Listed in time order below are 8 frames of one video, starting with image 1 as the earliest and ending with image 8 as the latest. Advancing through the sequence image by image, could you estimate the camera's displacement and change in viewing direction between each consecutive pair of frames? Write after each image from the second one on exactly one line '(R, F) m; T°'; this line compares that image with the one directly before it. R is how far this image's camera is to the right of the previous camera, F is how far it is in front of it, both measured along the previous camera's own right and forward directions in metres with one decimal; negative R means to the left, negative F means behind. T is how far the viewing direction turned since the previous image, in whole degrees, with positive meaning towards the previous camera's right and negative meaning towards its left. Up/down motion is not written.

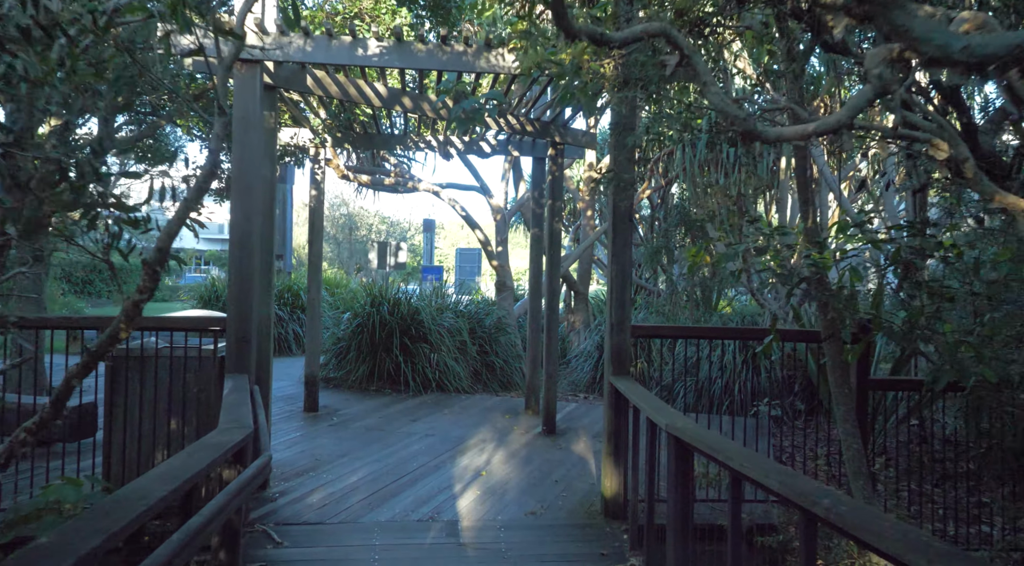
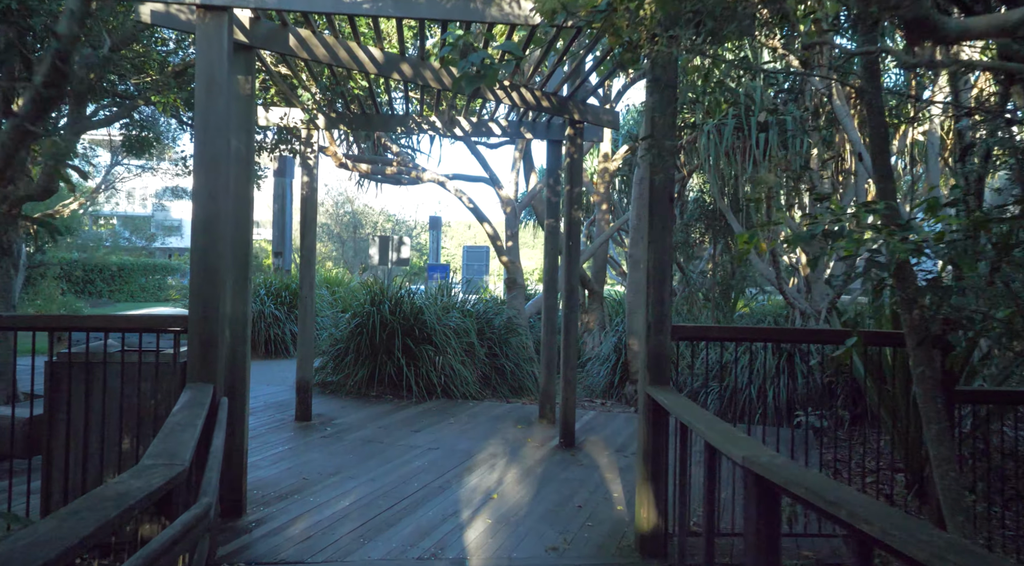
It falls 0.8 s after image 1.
(0.0, +0.7) m; -1°
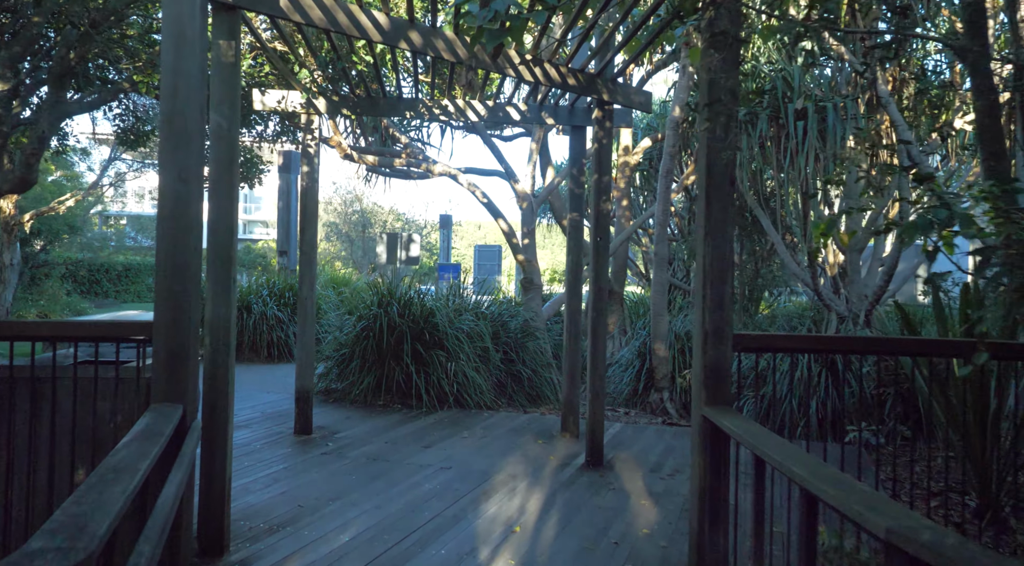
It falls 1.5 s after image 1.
(-0.1, +0.6) m; -1°
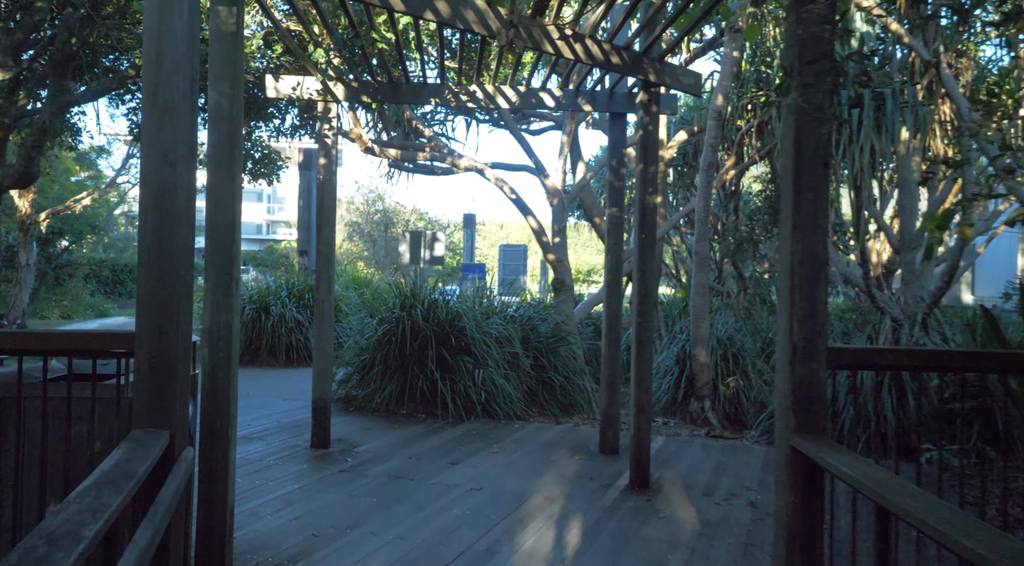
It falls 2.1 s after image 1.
(-0.1, +0.5) m; -2°
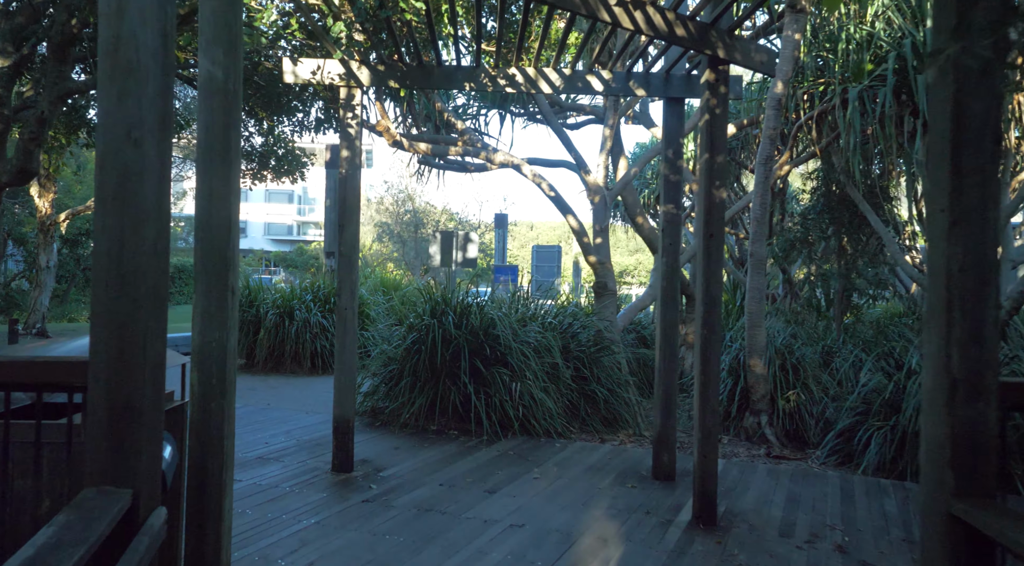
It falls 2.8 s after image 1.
(-0.1, +0.6) m; -2°
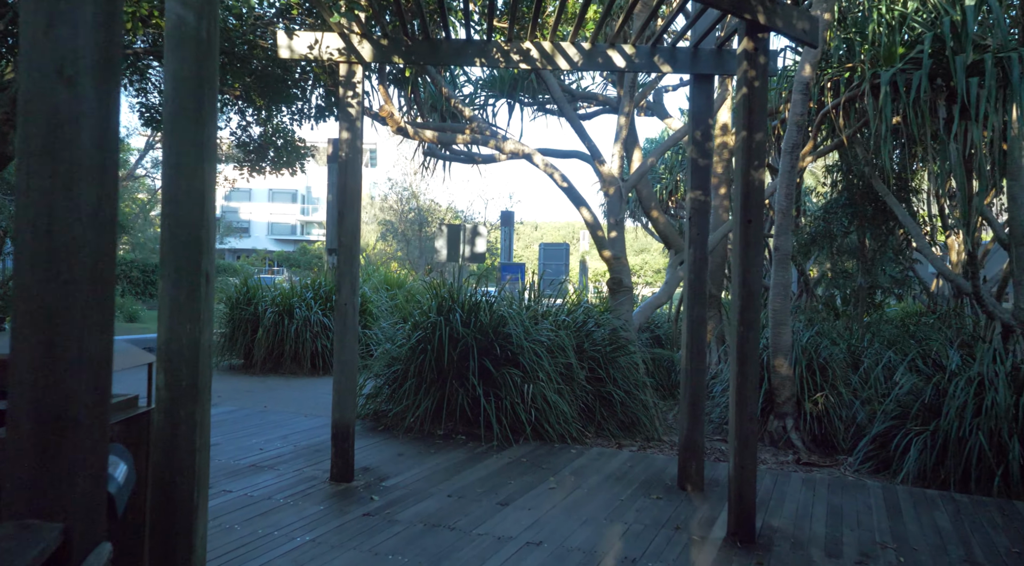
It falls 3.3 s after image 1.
(-0.1, +0.4) m; 0°
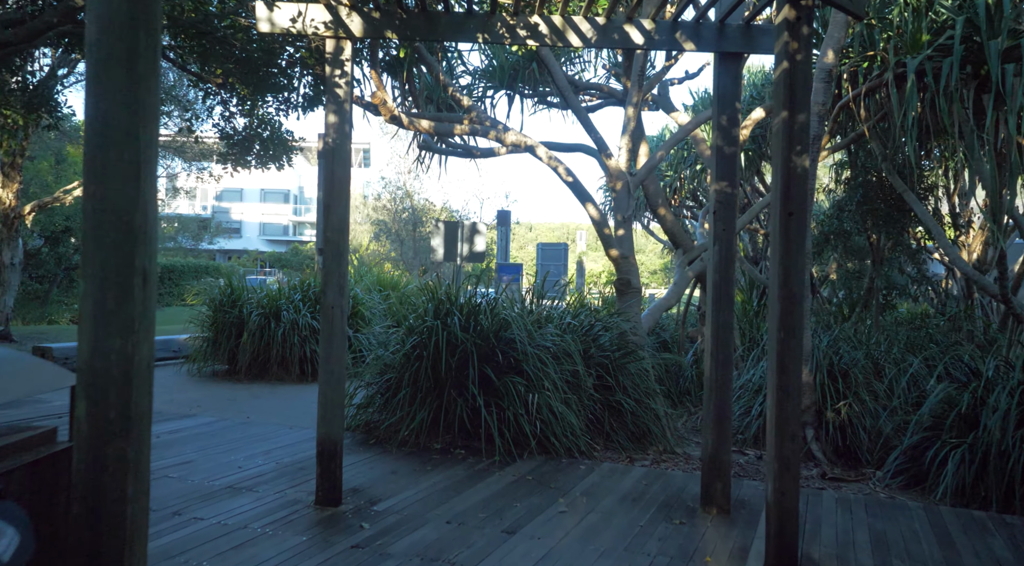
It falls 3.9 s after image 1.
(-0.1, +0.4) m; 0°
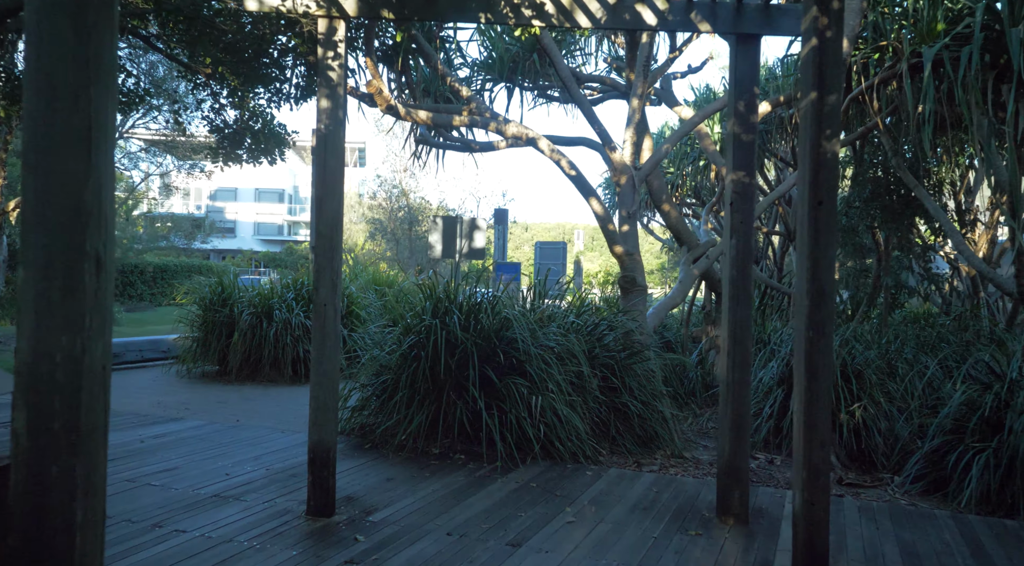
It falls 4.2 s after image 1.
(0.0, +0.2) m; 0°
